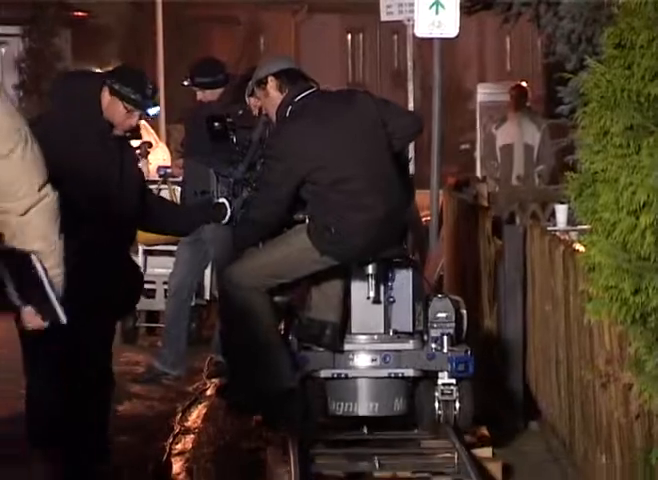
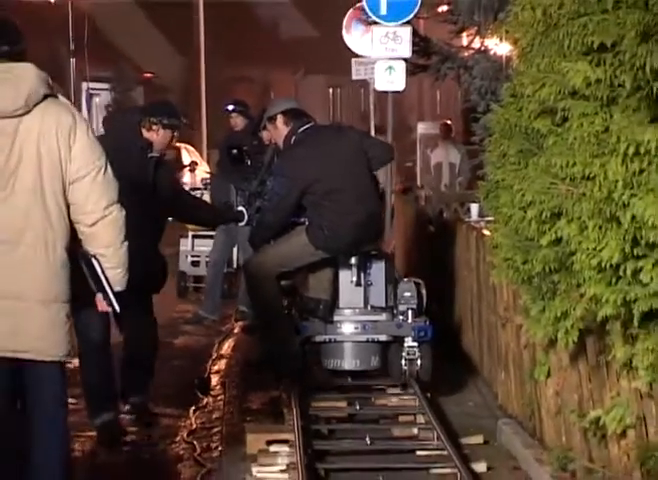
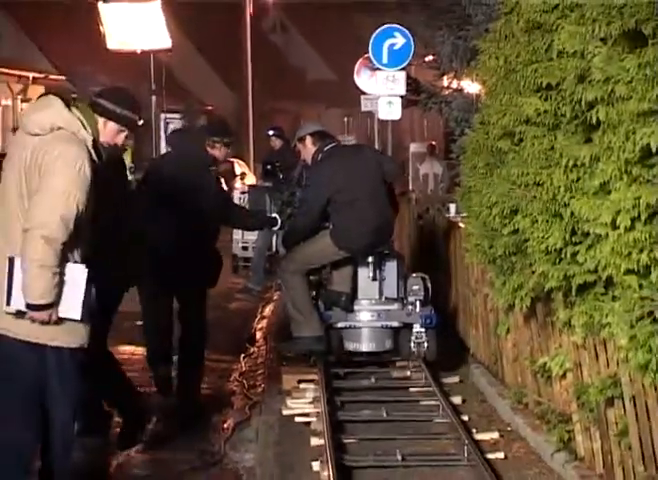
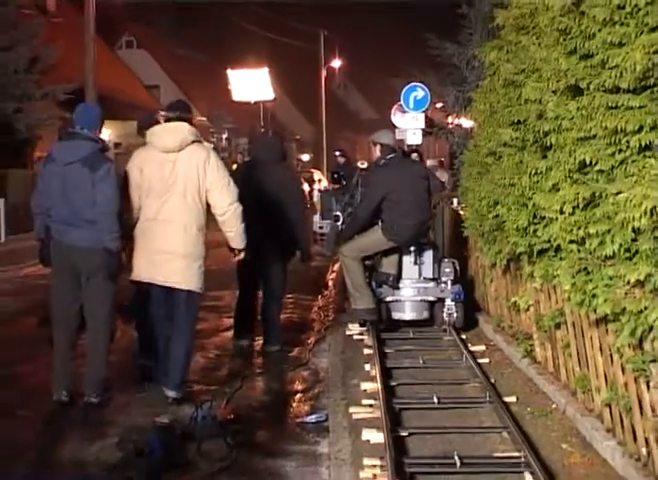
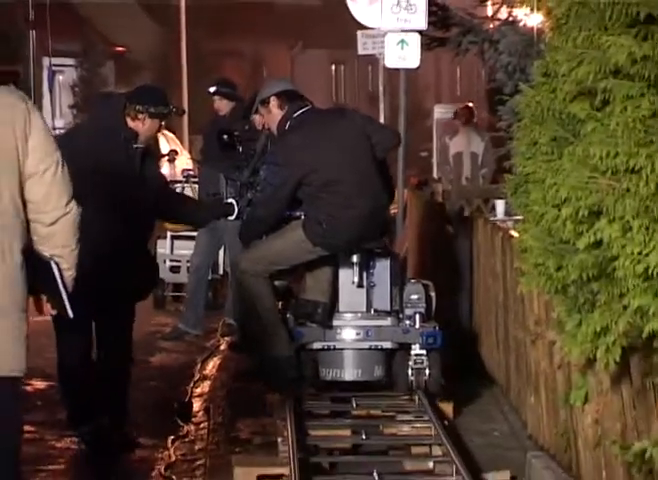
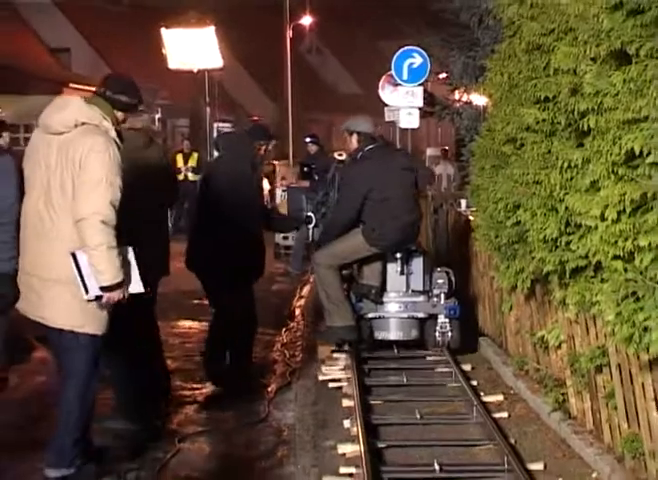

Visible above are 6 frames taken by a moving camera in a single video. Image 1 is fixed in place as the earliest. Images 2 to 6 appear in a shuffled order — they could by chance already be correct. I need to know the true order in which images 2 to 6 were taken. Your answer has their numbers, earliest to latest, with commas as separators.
5, 2, 3, 6, 4
